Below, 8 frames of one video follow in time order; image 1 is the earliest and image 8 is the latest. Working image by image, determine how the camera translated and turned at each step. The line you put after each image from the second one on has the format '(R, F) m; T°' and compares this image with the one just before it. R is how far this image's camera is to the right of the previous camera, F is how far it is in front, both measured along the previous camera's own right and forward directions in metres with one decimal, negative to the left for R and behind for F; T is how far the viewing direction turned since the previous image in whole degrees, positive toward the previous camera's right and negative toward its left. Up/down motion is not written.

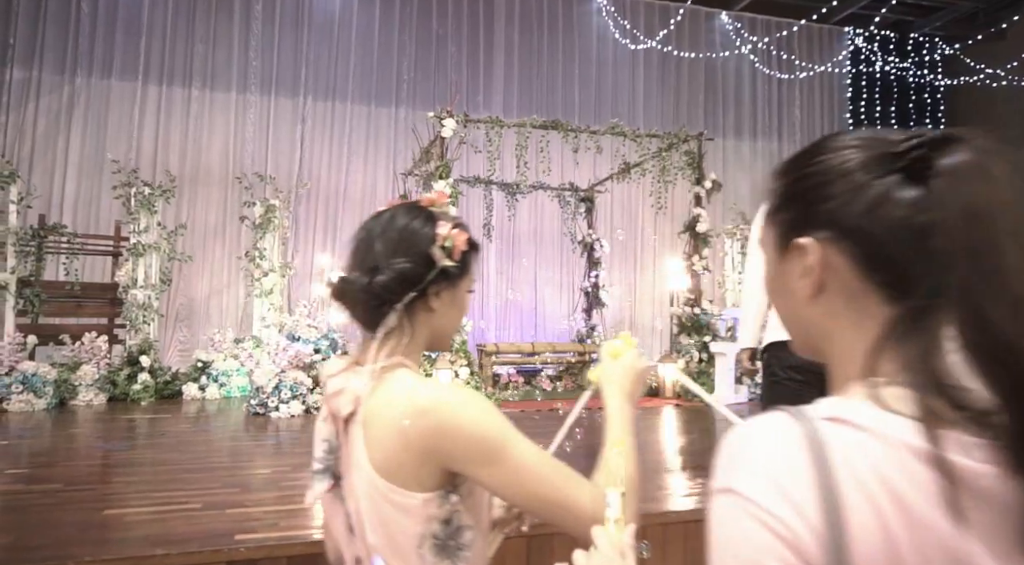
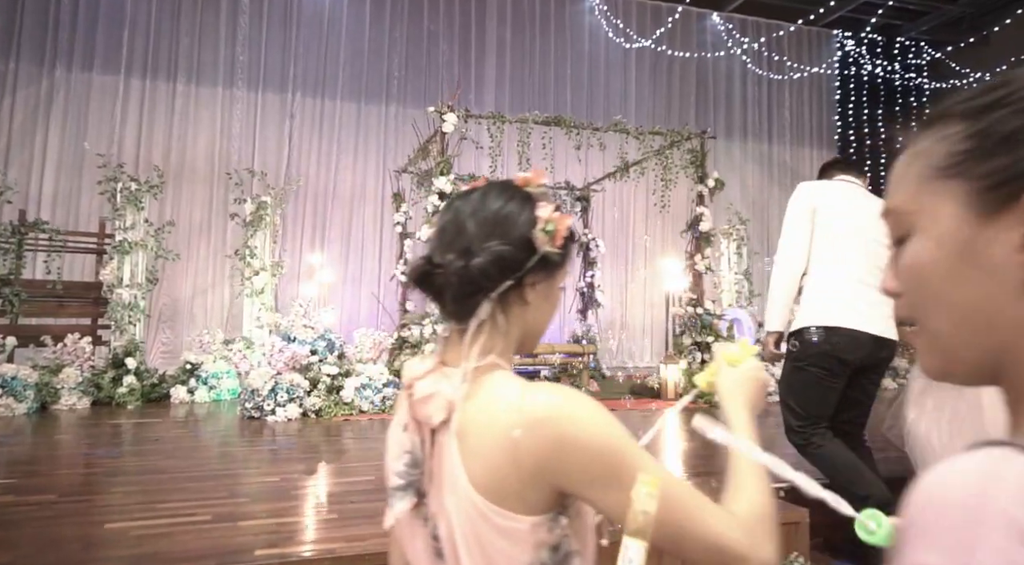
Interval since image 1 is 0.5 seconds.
(-0.2, +0.1) m; +2°
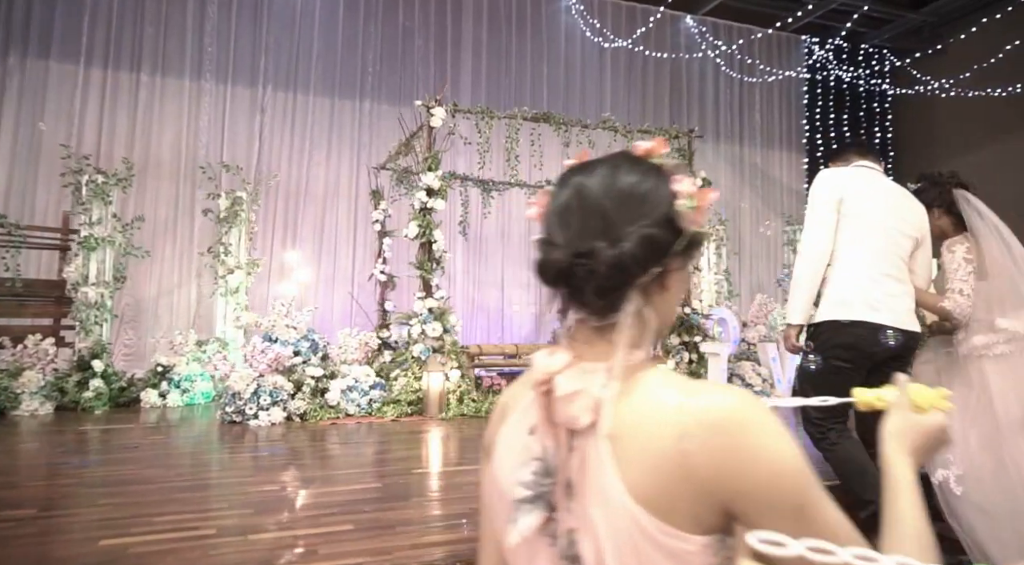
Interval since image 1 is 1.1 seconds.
(-0.2, +0.1) m; +3°
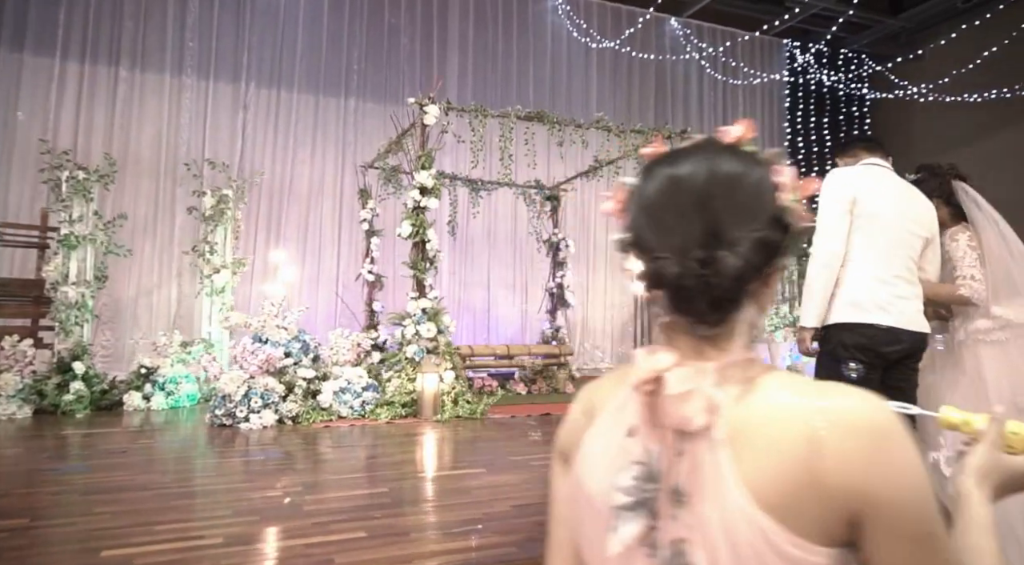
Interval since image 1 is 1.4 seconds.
(-0.1, +0.1) m; +2°
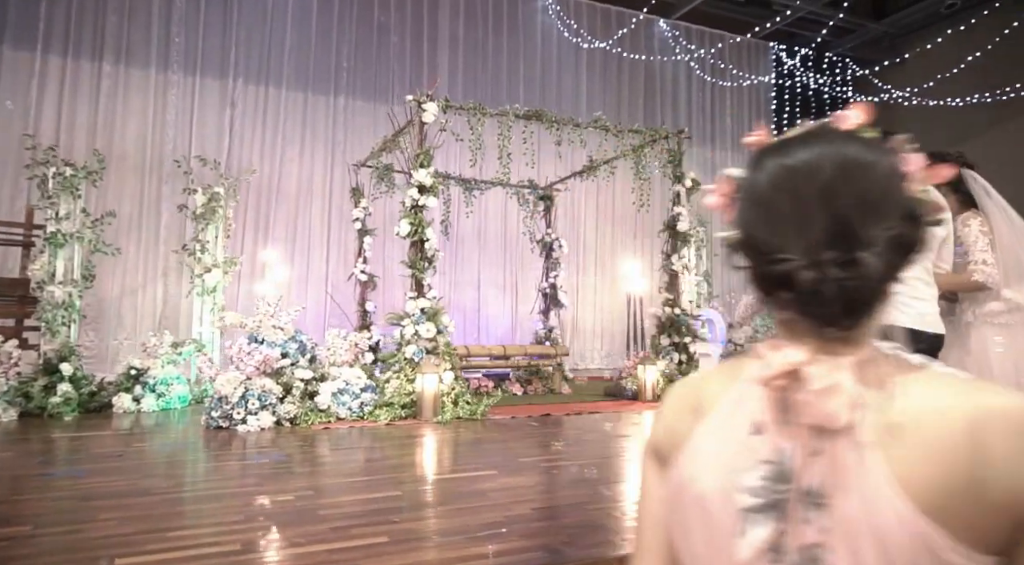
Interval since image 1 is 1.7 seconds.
(-0.1, 0.0) m; +2°
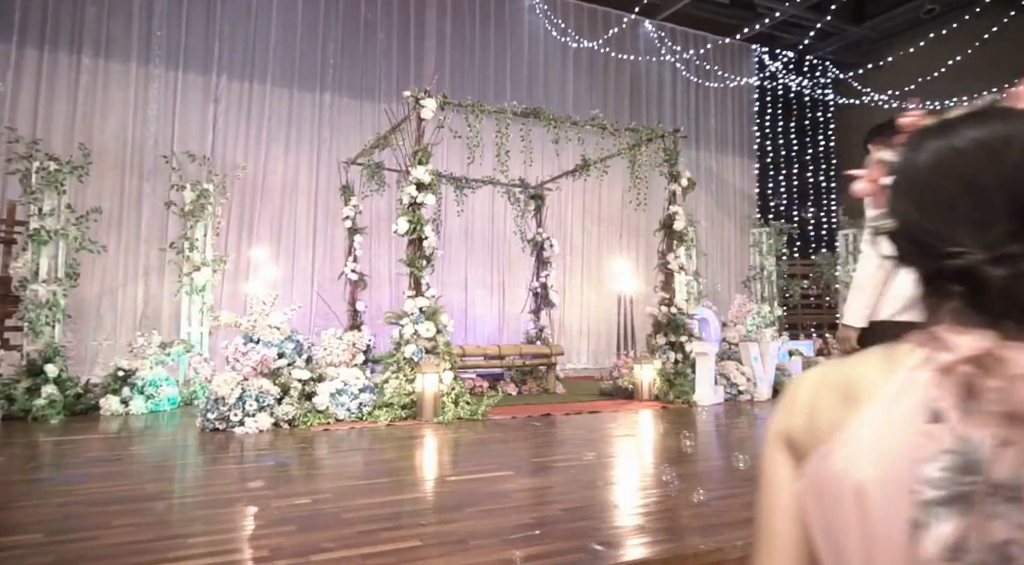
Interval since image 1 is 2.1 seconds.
(-0.2, 0.0) m; +2°
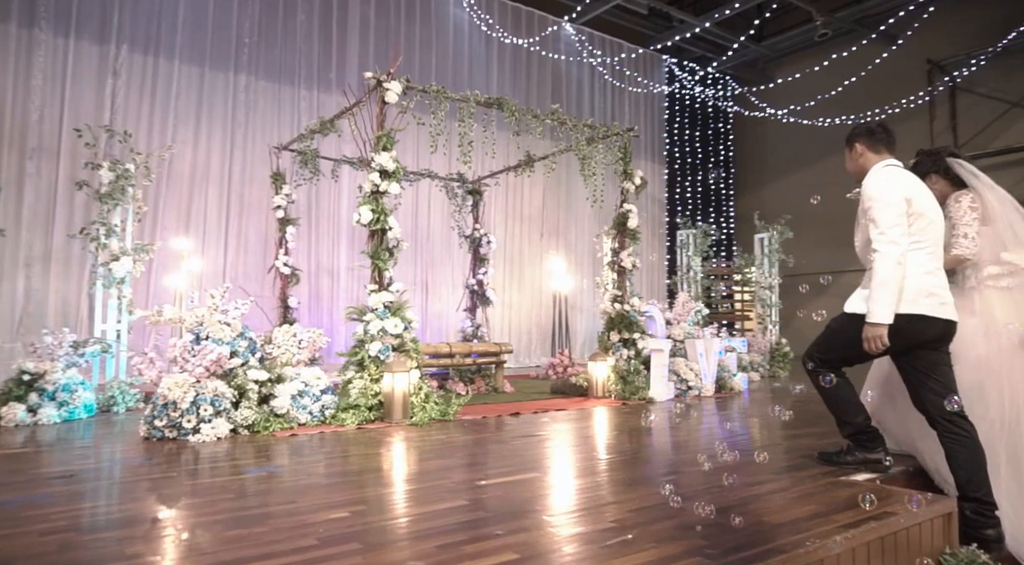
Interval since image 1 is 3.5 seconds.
(-0.5, +0.2) m; +10°
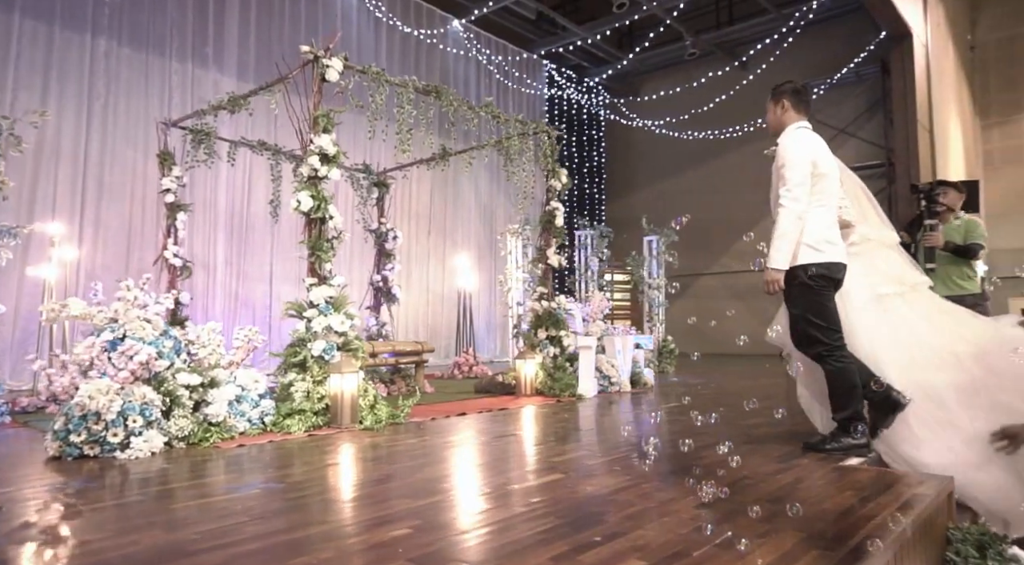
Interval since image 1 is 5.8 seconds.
(-0.6, +0.2) m; +13°
